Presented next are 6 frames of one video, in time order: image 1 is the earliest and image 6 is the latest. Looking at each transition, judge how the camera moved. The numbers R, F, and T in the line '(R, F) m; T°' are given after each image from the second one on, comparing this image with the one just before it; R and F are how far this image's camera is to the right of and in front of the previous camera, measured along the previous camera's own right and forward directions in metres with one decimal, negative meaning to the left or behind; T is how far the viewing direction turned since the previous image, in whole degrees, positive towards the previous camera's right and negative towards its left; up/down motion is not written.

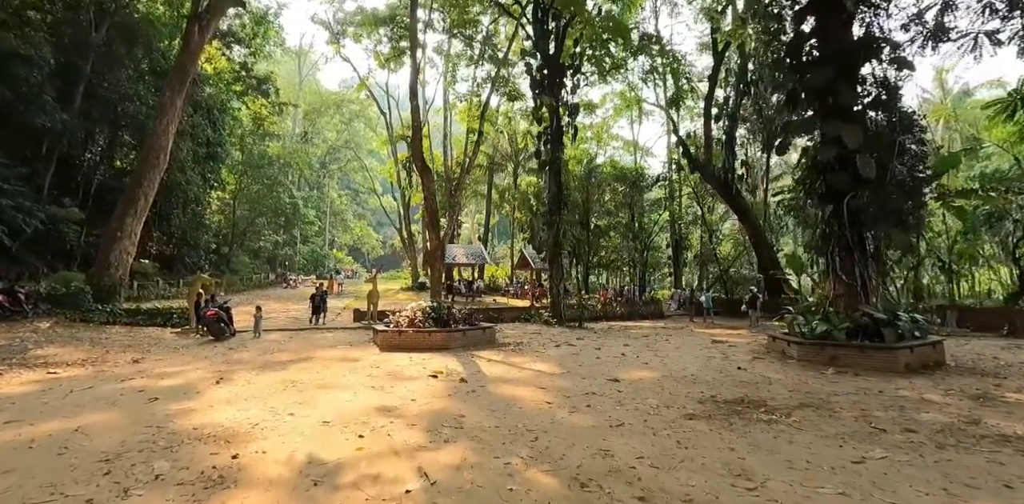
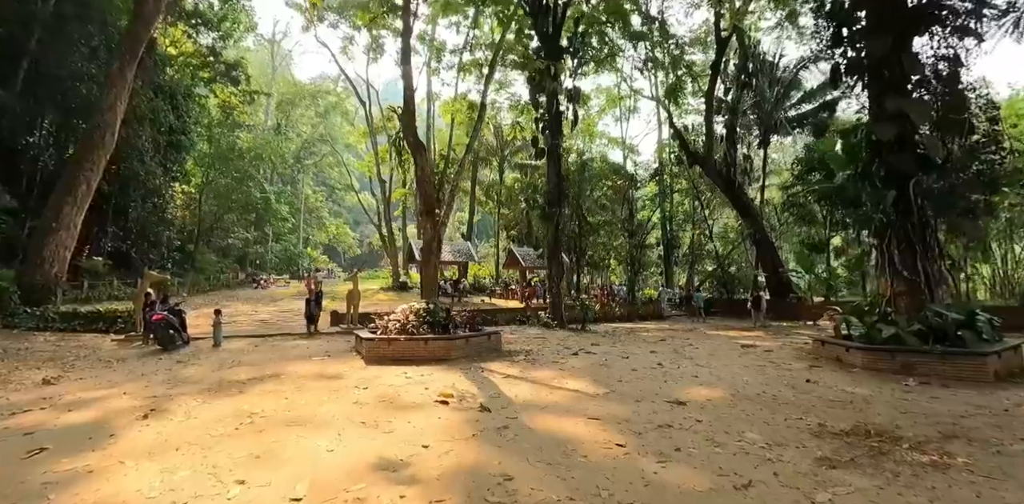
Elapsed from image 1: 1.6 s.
(-0.5, +1.4) m; +2°
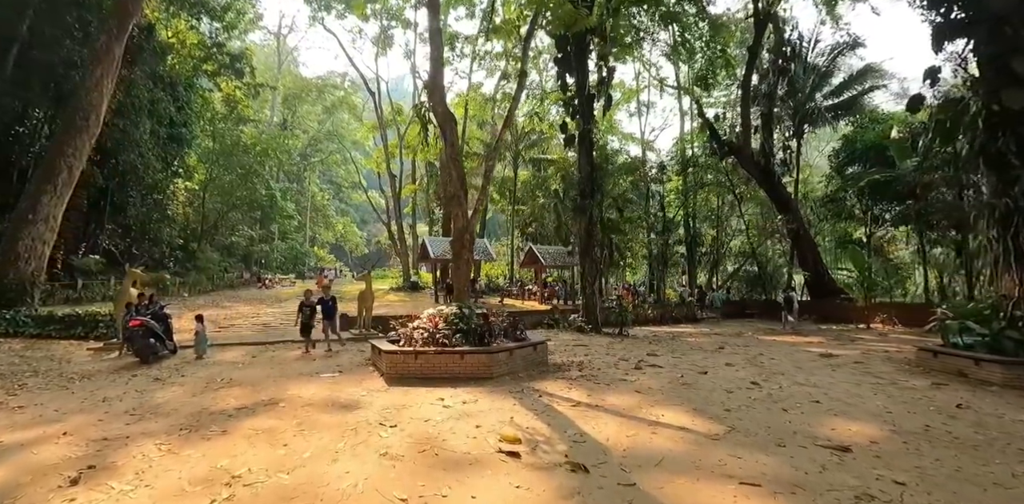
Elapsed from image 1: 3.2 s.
(-0.5, +1.3) m; -1°
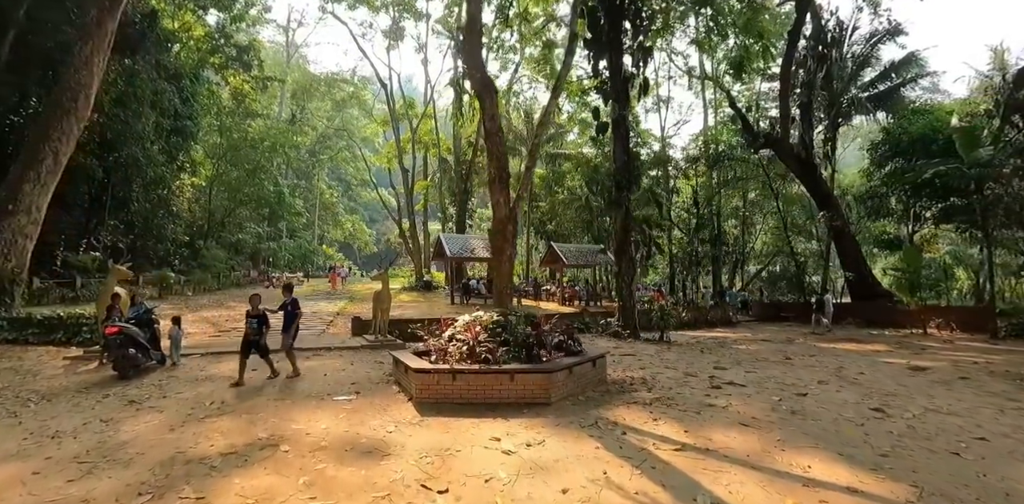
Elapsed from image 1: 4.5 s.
(-0.4, +1.1) m; -1°
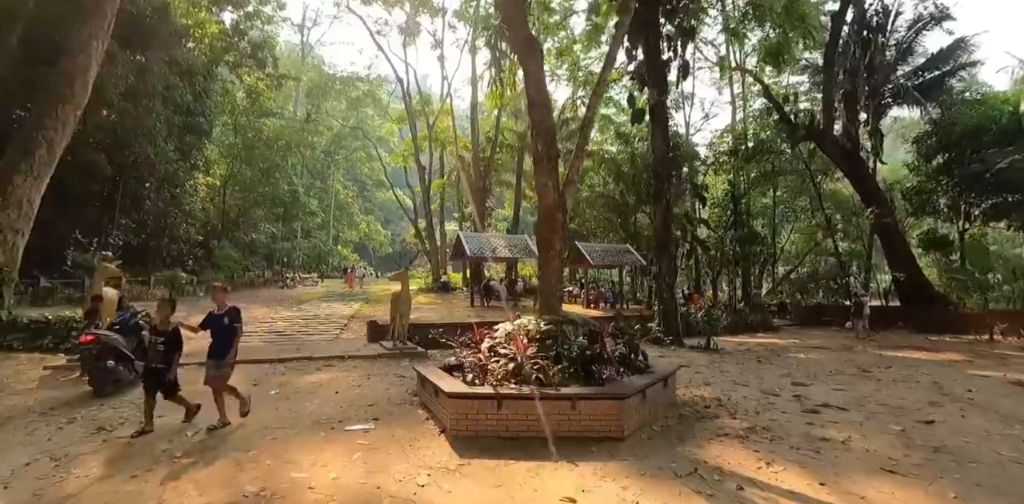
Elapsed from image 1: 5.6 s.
(-0.3, +0.9) m; -1°
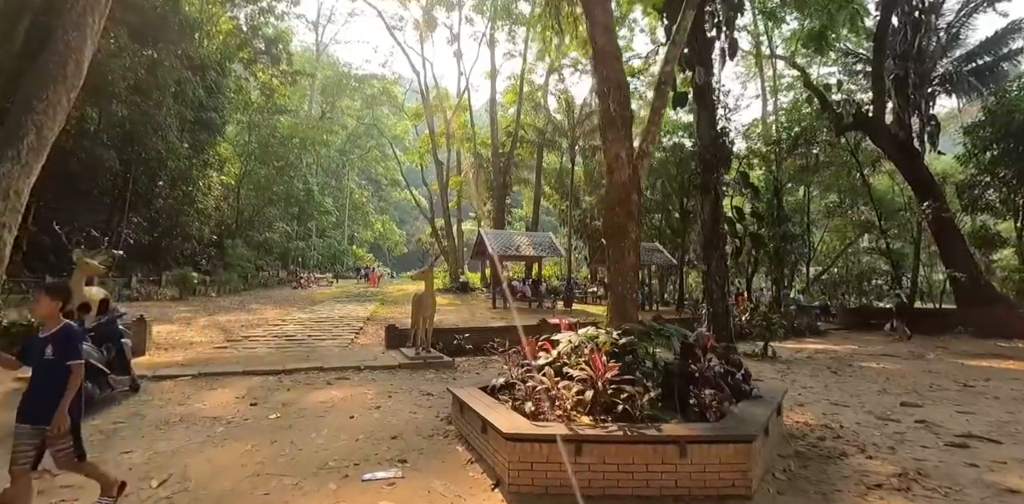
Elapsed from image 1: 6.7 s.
(-0.3, +0.9) m; -1°
